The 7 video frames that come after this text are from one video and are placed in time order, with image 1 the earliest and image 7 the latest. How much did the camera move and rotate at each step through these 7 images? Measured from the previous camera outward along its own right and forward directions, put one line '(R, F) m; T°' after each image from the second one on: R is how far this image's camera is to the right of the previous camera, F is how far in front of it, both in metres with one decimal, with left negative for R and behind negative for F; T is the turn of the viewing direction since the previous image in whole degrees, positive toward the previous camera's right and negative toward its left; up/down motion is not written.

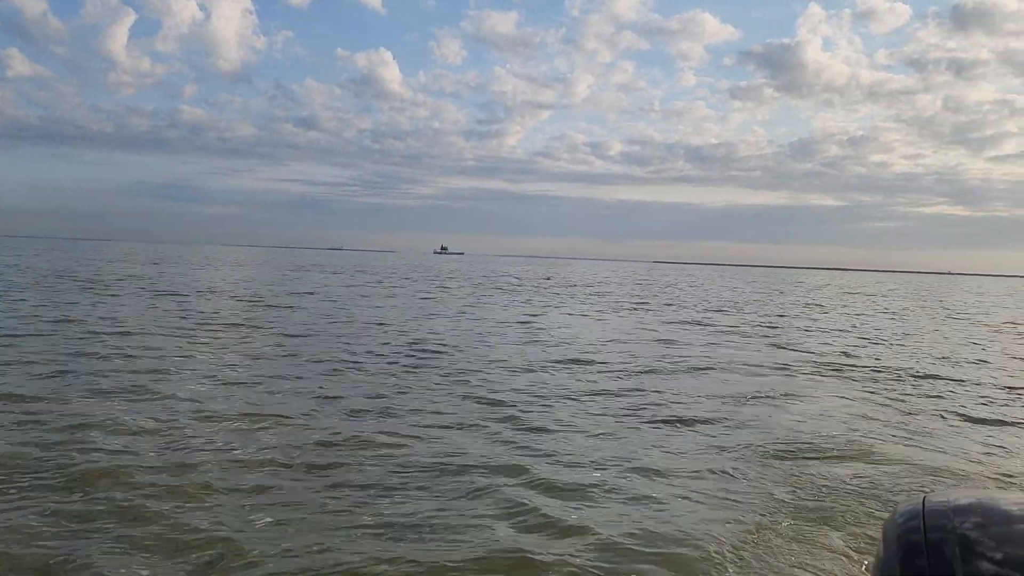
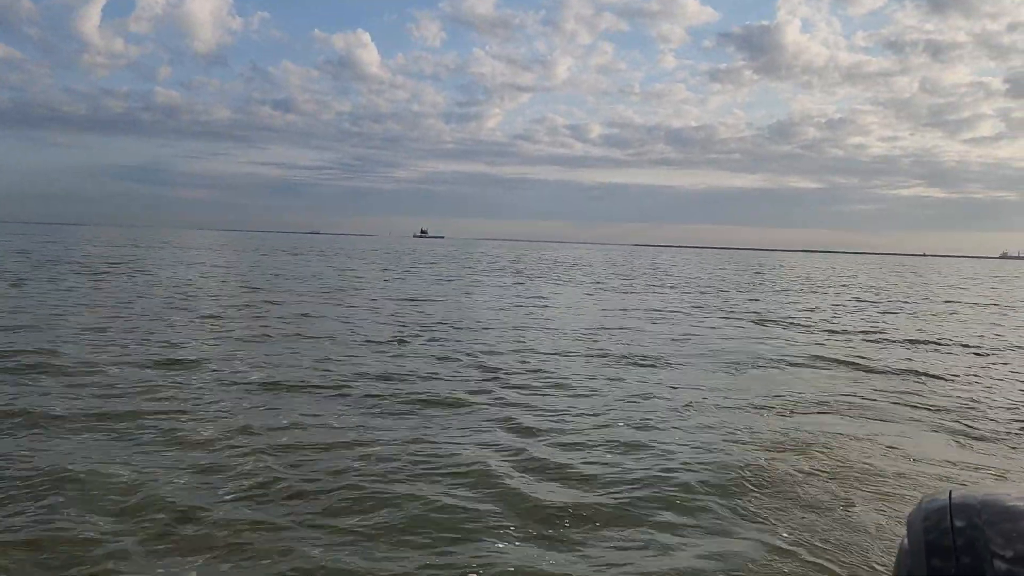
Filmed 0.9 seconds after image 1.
(-0.1, 0.0) m; +1°
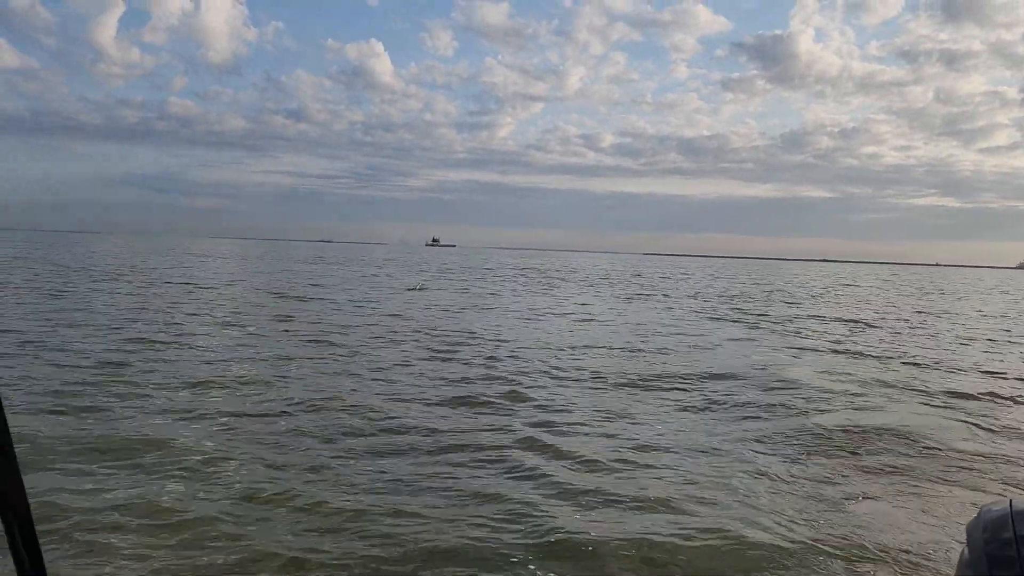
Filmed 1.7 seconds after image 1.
(-0.1, 0.0) m; -1°
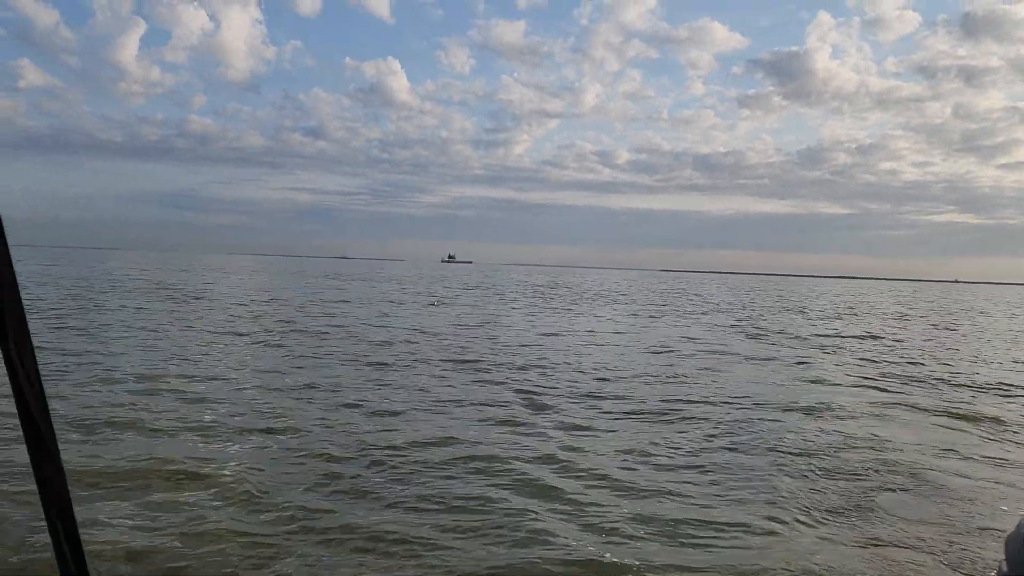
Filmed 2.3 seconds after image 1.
(-0.3, +0.2) m; -1°
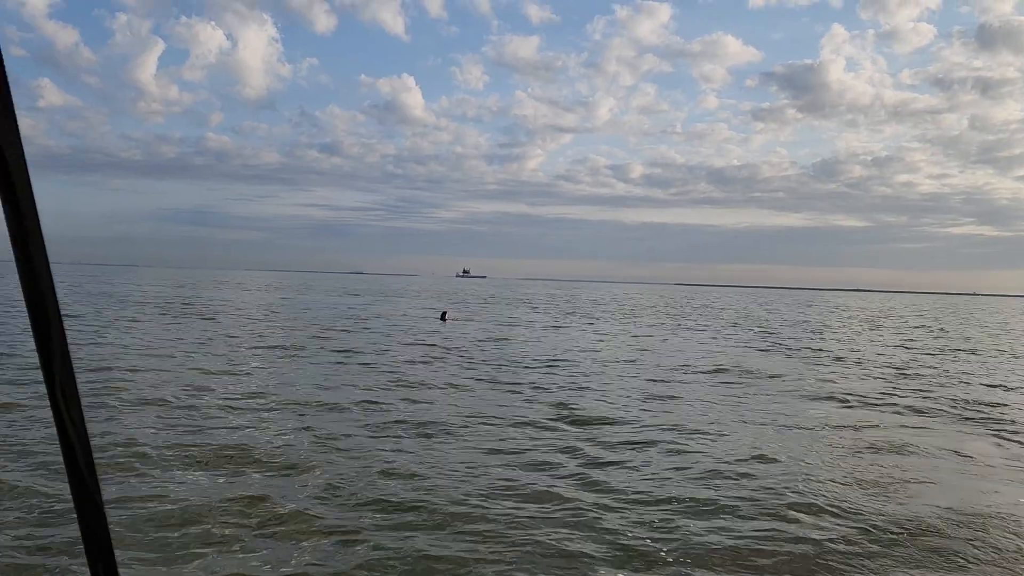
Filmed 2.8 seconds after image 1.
(-0.3, +0.1) m; -1°
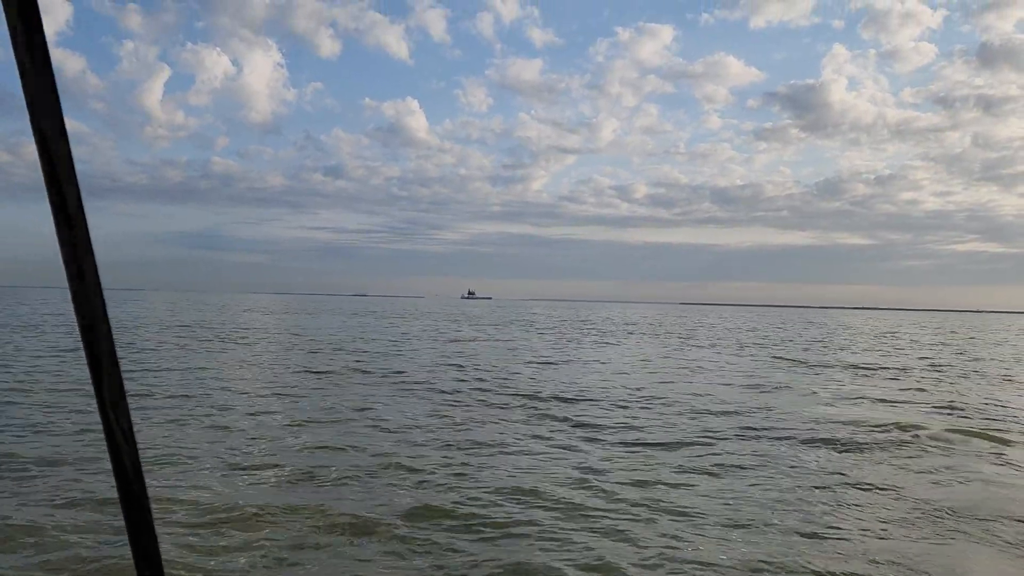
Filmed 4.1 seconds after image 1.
(-0.9, +0.5) m; 0°
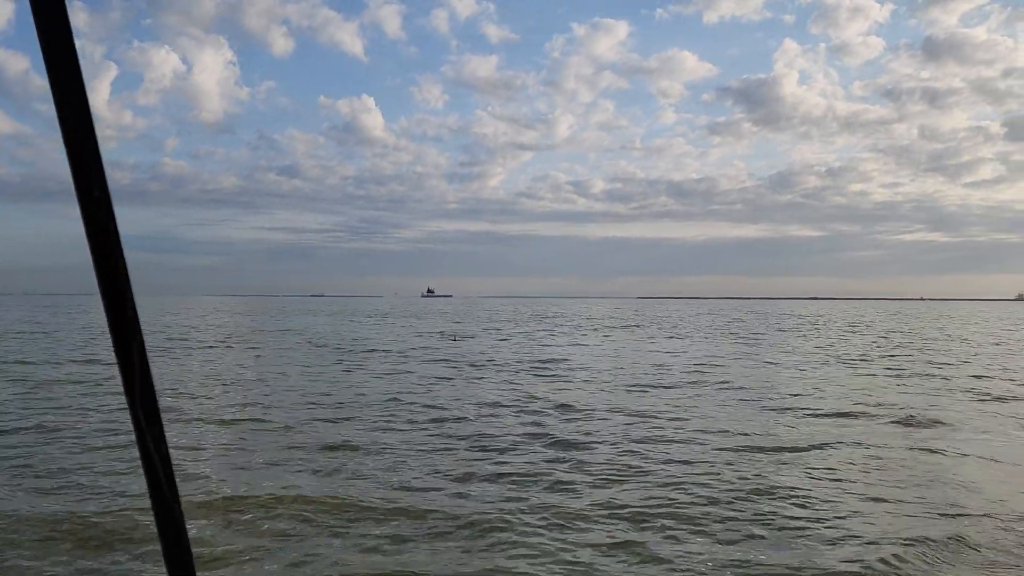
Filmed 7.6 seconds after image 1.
(-2.7, +3.3) m; +3°
